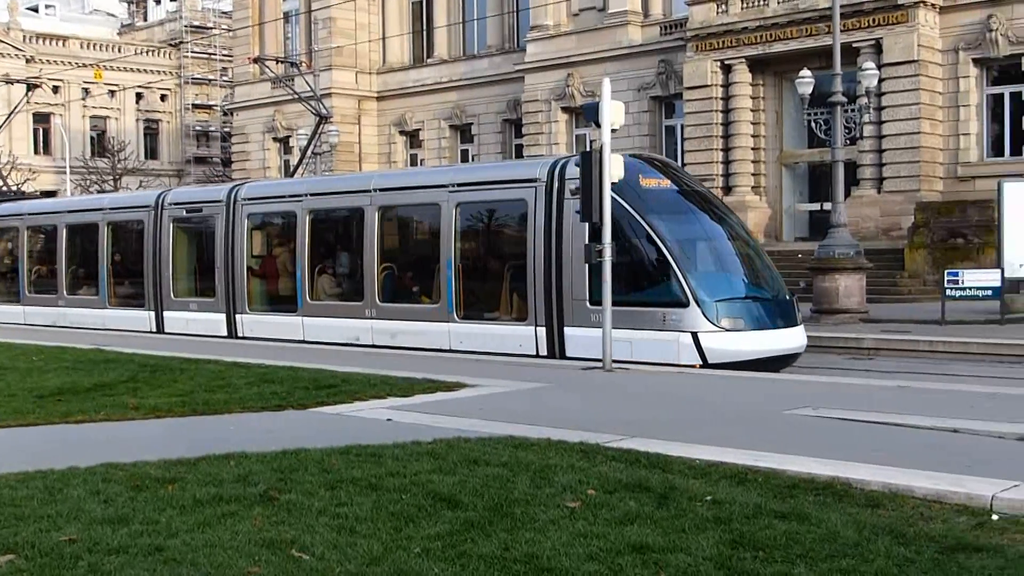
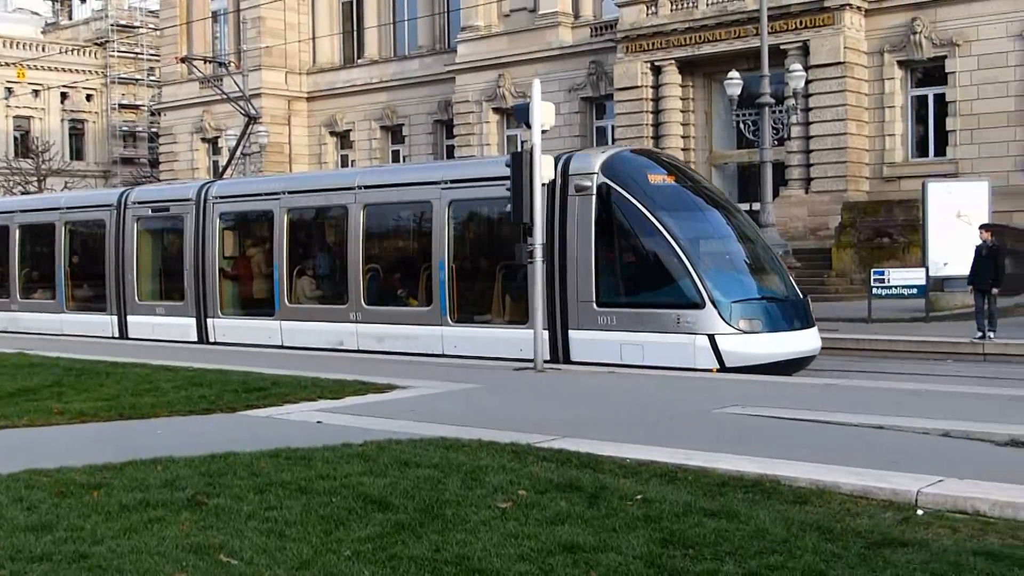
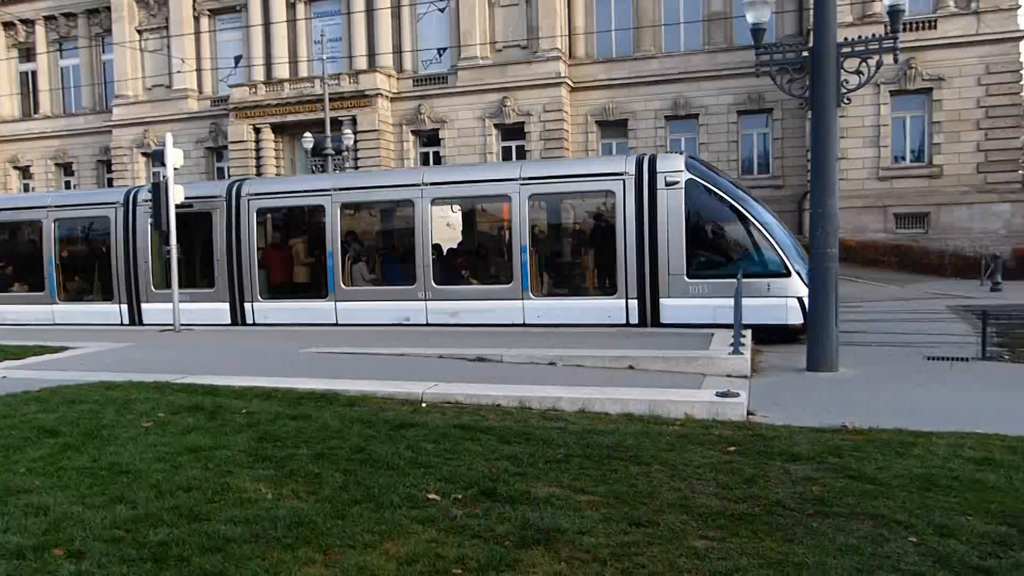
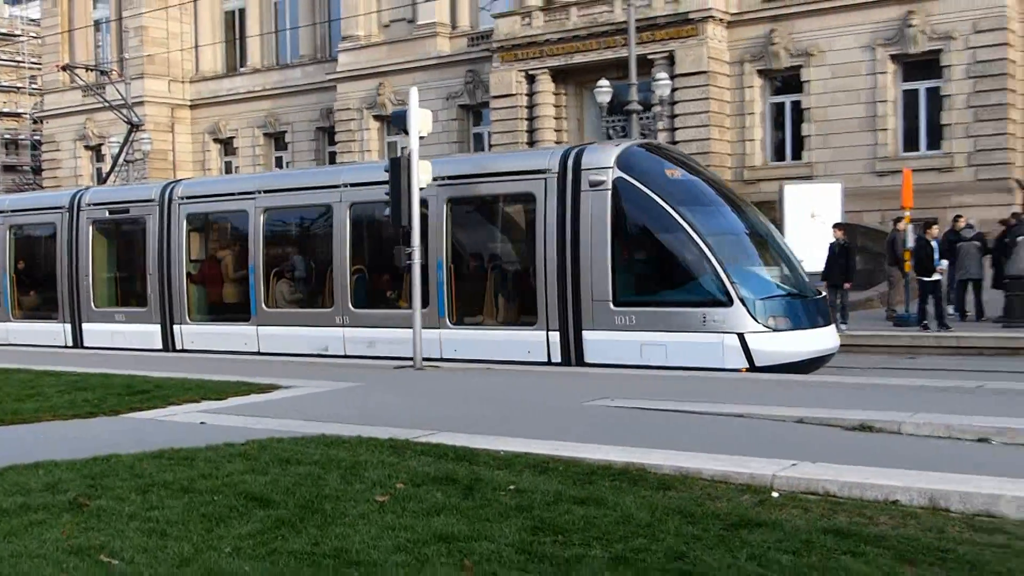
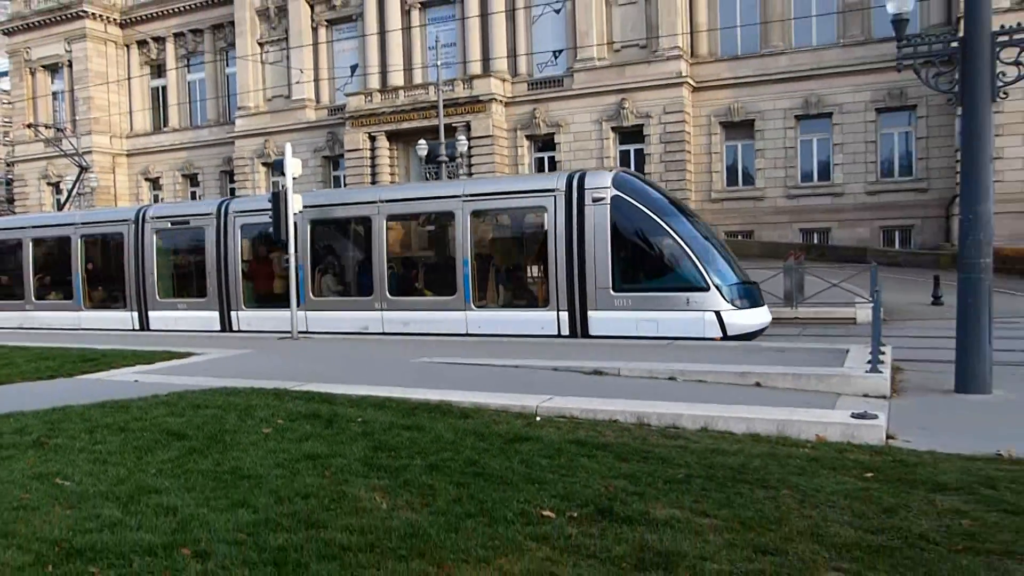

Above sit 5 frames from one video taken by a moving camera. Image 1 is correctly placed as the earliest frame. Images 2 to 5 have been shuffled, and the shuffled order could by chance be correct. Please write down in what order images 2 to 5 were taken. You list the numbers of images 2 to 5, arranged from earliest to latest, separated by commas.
2, 4, 5, 3
